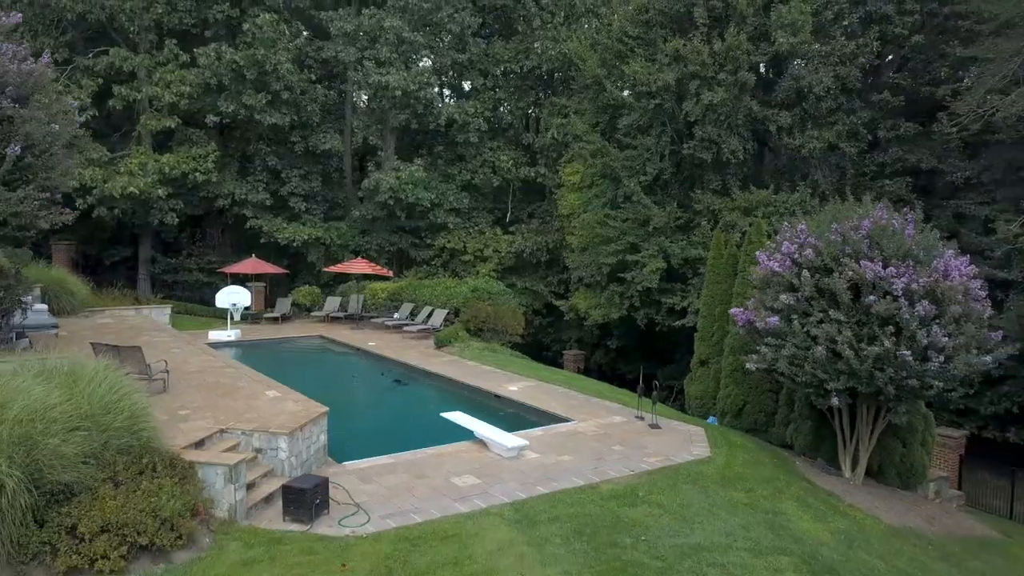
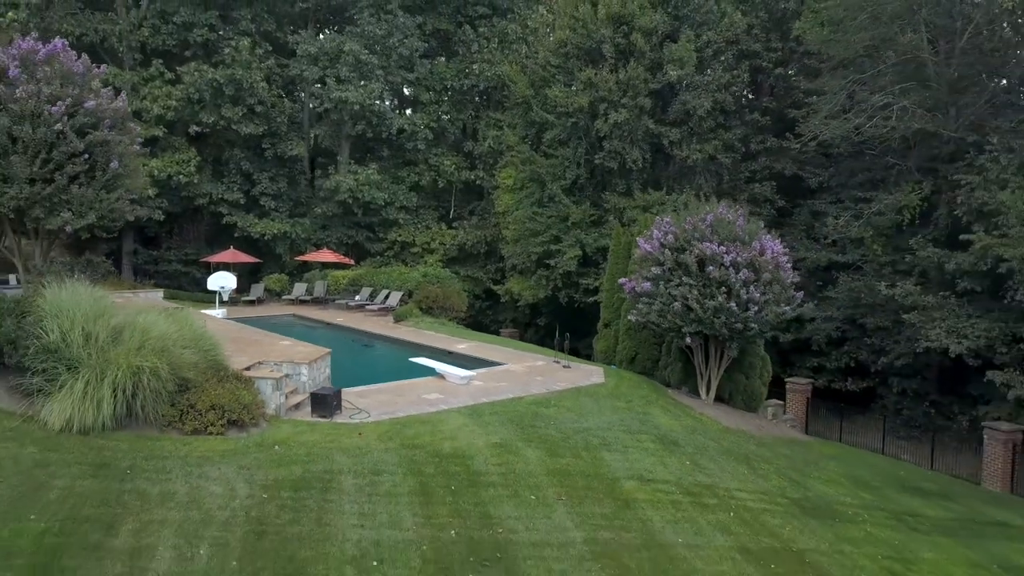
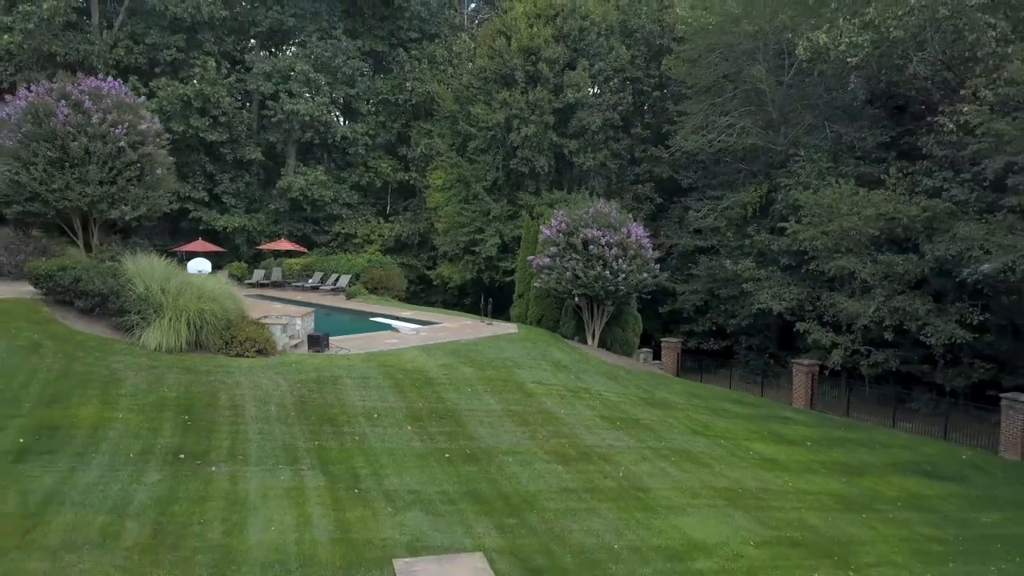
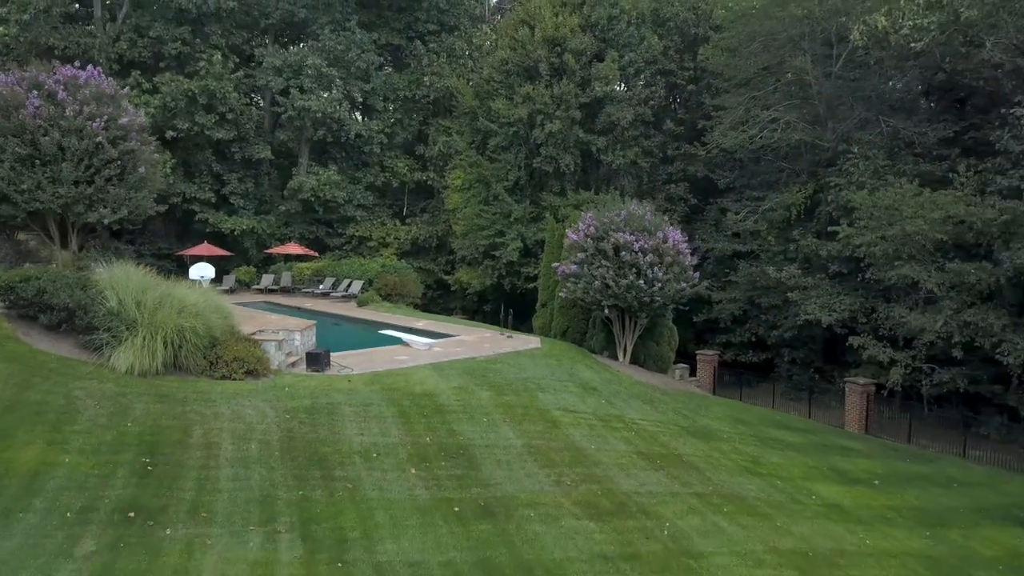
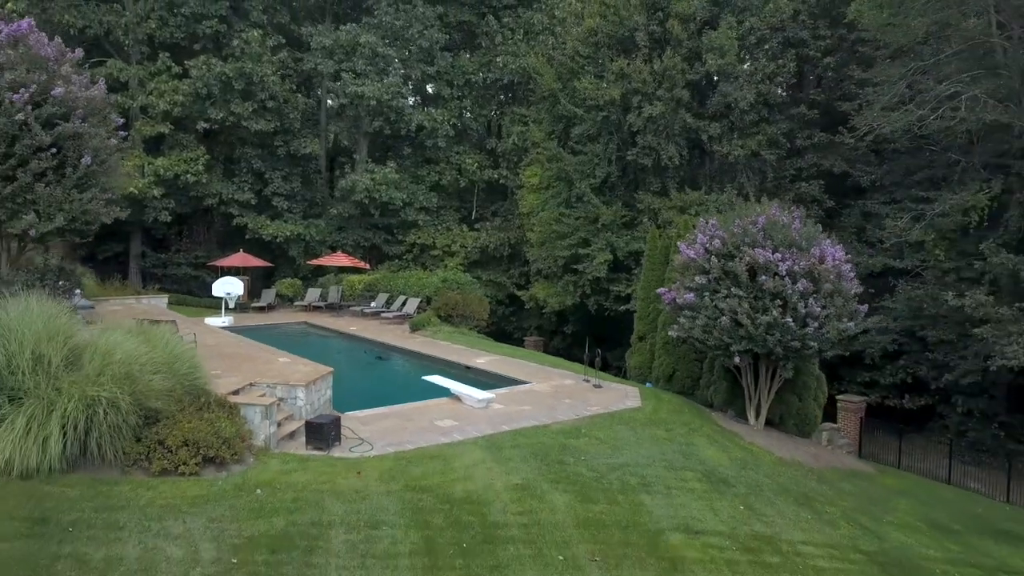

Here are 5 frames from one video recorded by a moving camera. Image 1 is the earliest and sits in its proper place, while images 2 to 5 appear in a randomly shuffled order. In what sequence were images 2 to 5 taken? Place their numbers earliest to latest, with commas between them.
5, 2, 4, 3
